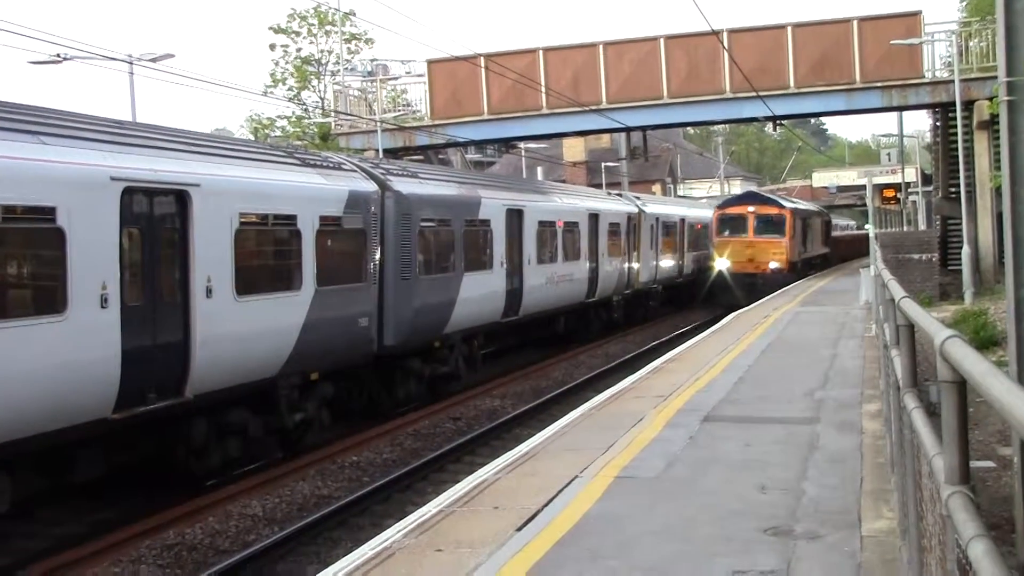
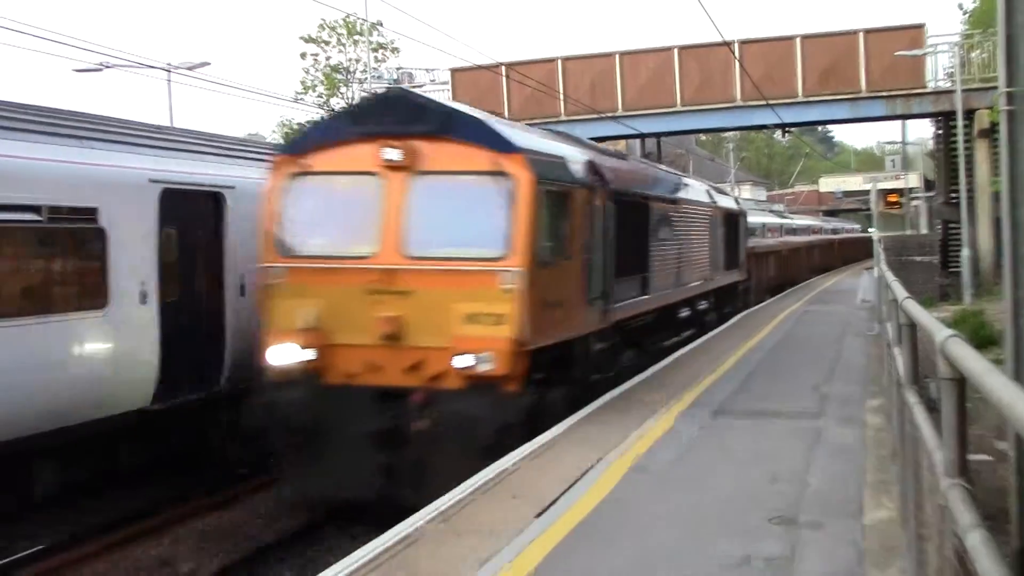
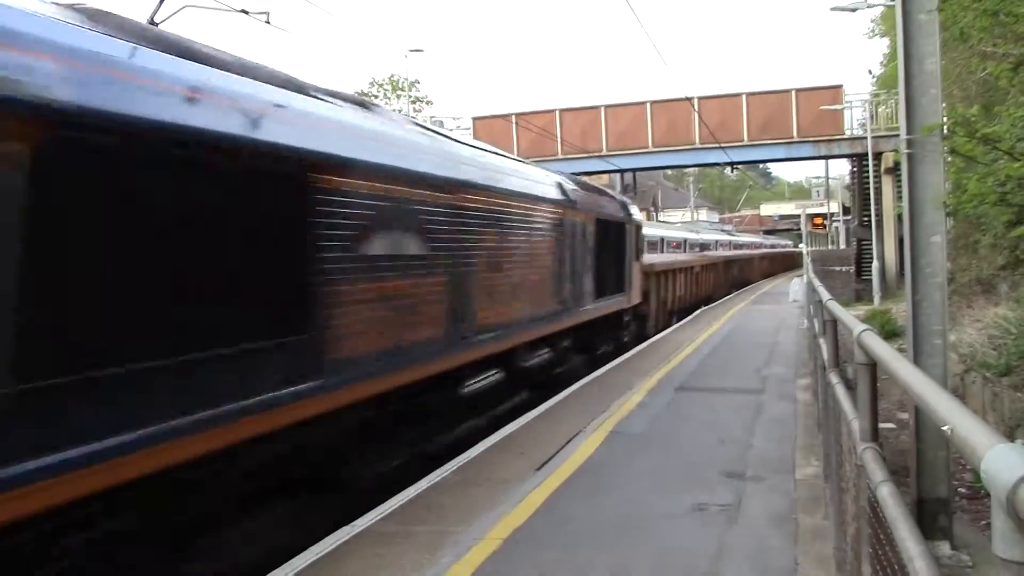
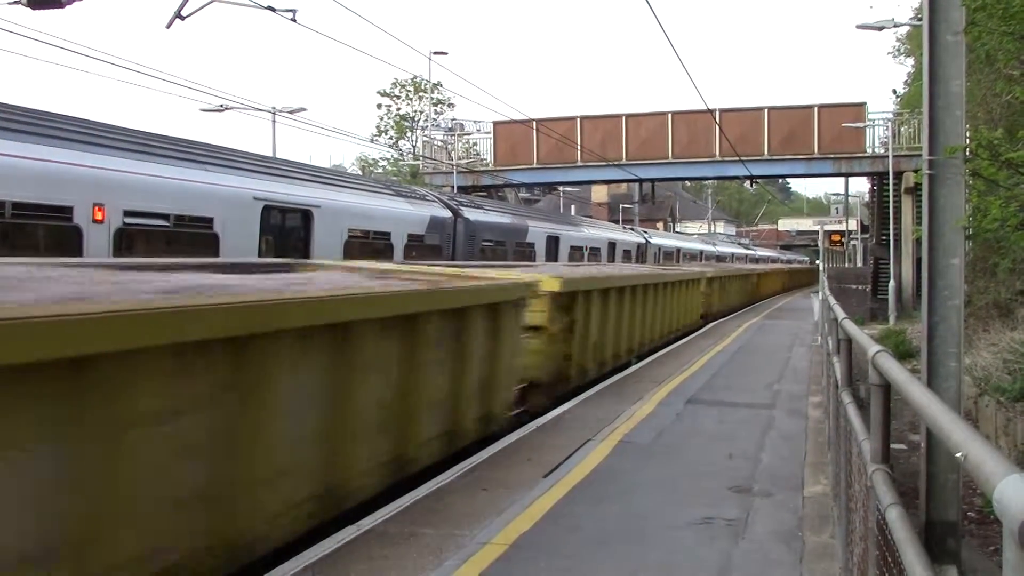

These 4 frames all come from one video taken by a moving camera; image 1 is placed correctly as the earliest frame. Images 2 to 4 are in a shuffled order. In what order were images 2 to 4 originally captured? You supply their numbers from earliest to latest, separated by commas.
2, 3, 4
